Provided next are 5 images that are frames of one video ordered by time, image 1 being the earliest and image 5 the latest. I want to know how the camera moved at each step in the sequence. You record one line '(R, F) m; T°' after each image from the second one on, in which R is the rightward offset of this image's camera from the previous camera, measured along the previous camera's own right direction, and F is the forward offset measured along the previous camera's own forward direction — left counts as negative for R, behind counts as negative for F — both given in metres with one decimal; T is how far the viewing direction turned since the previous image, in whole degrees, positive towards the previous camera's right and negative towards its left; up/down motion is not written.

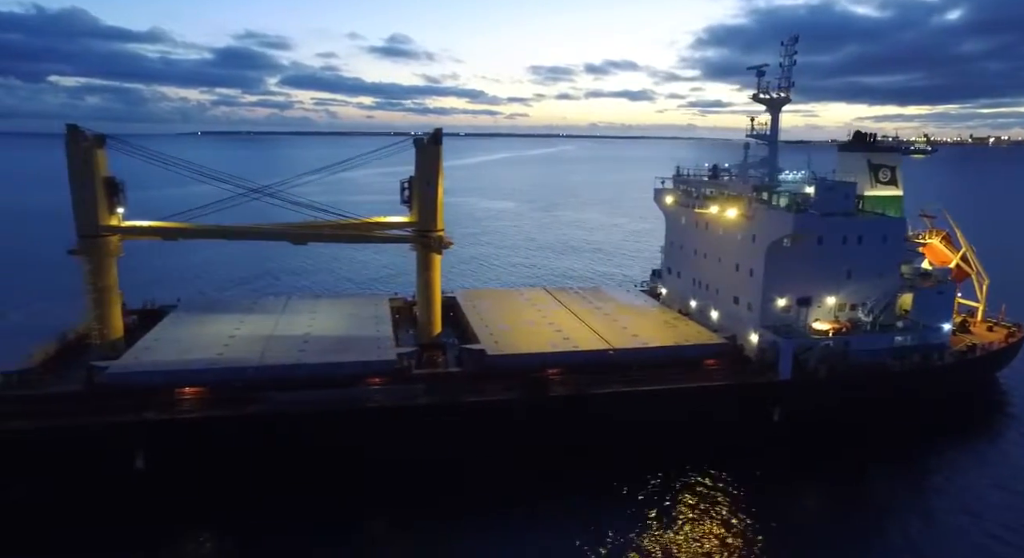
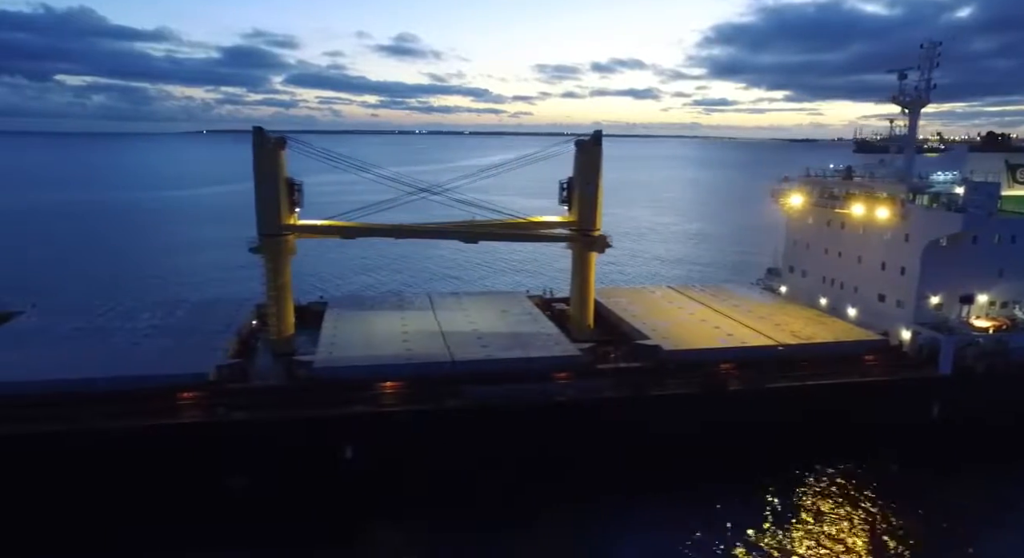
(-4.9, -0.5) m; 0°
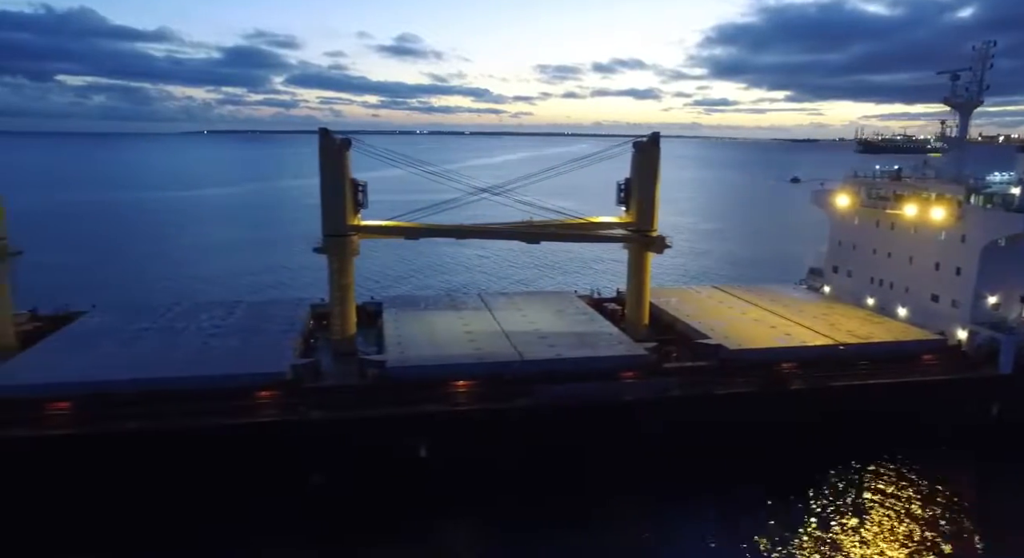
(-1.9, -0.1) m; 0°
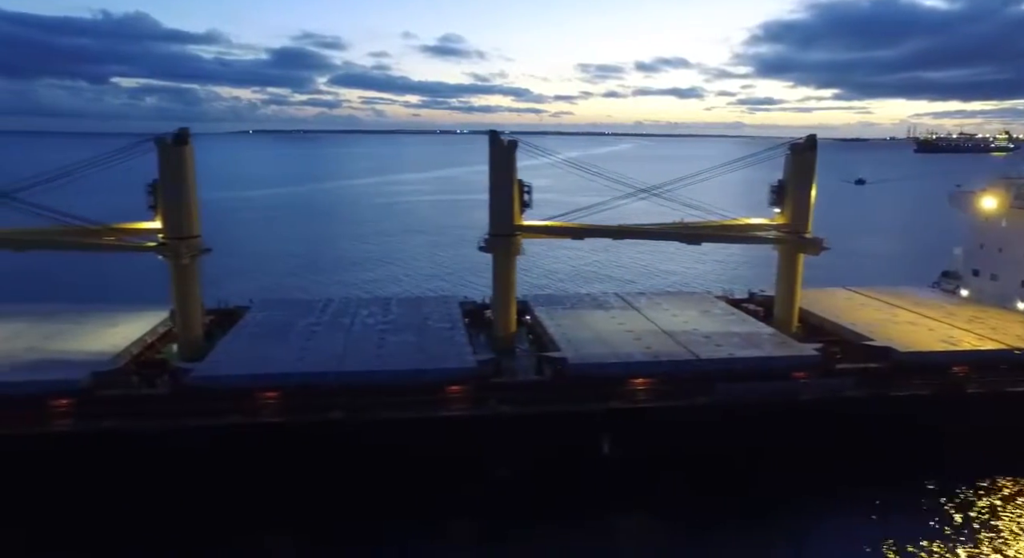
(-3.8, -0.5) m; -3°
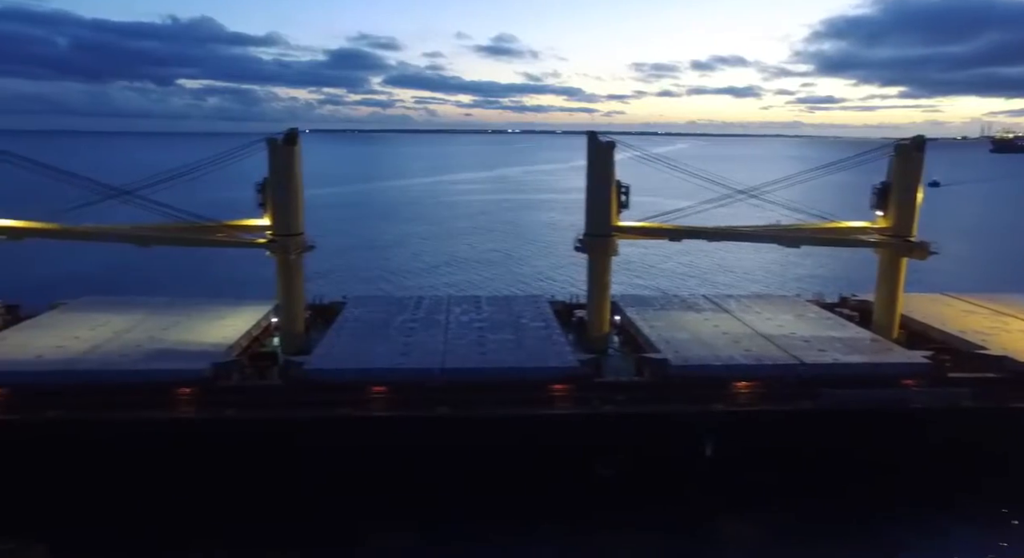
(-1.5, -0.3) m; -4°
